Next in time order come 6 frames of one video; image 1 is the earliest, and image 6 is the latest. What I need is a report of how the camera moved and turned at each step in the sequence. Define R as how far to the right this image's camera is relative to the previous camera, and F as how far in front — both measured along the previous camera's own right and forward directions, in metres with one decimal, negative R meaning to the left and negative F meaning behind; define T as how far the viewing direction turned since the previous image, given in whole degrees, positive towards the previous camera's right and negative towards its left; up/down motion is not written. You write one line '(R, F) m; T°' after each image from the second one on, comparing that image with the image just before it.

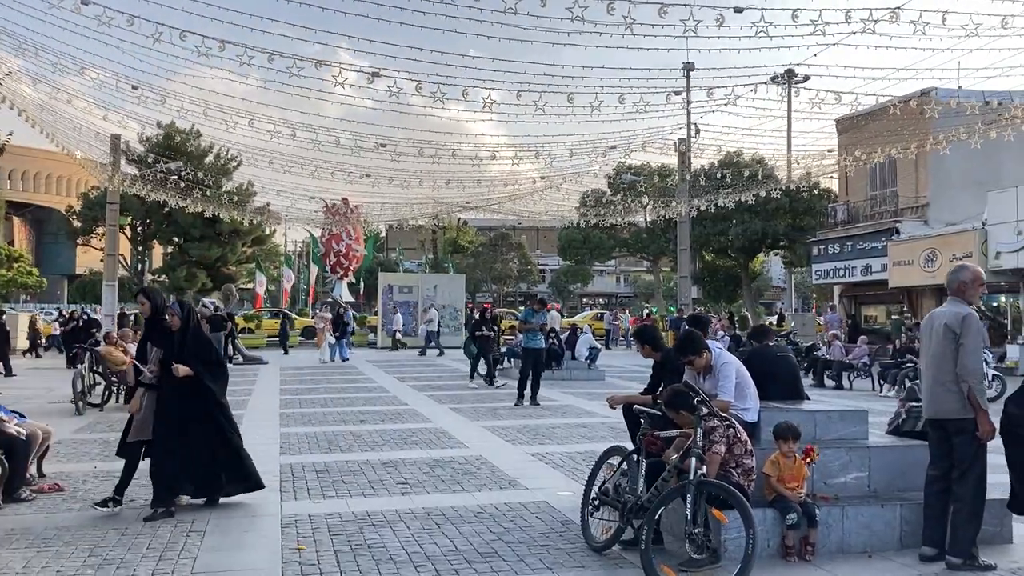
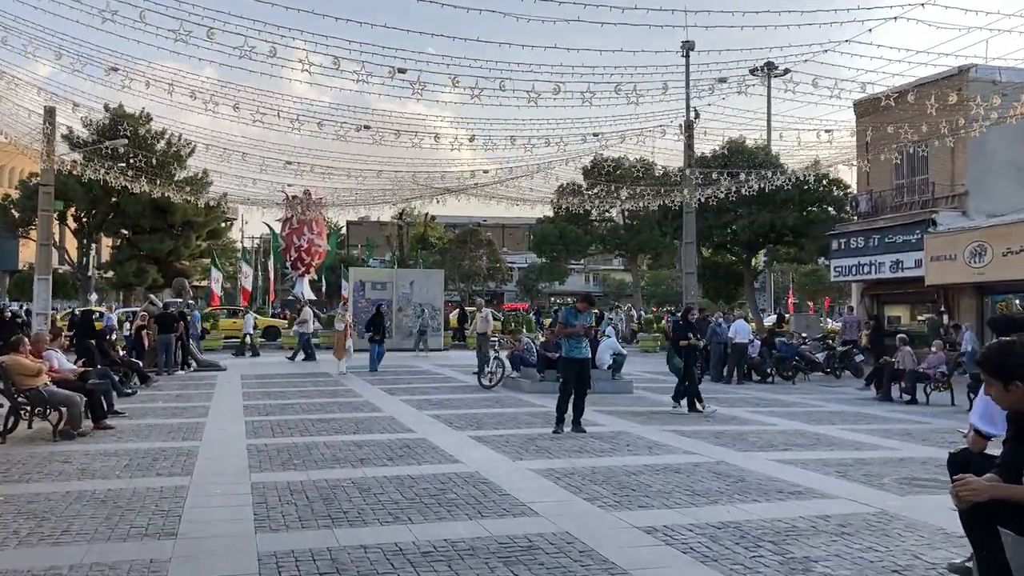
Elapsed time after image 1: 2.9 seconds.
(-0.9, +3.1) m; +3°
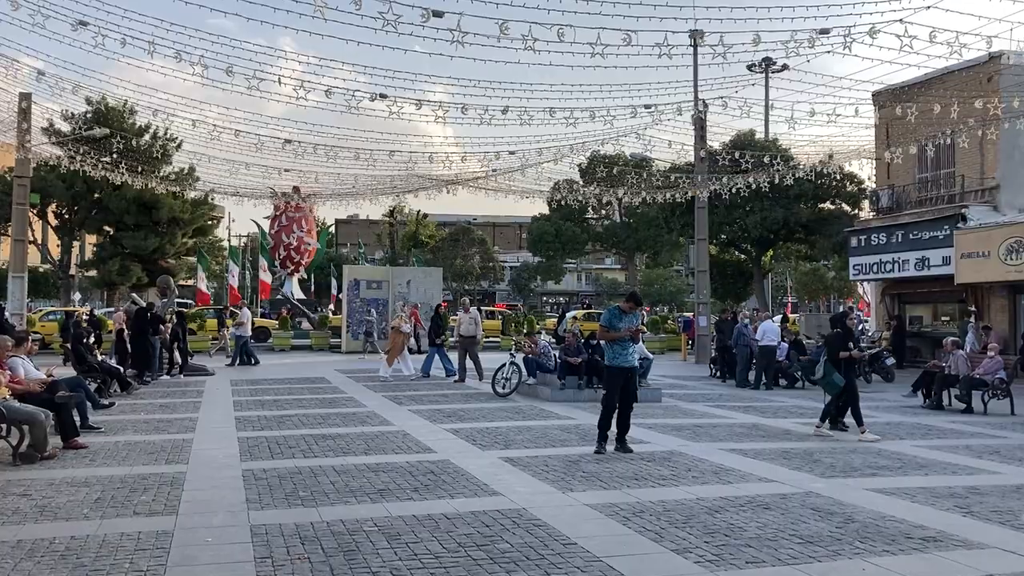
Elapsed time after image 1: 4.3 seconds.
(-0.5, +1.4) m; +1°
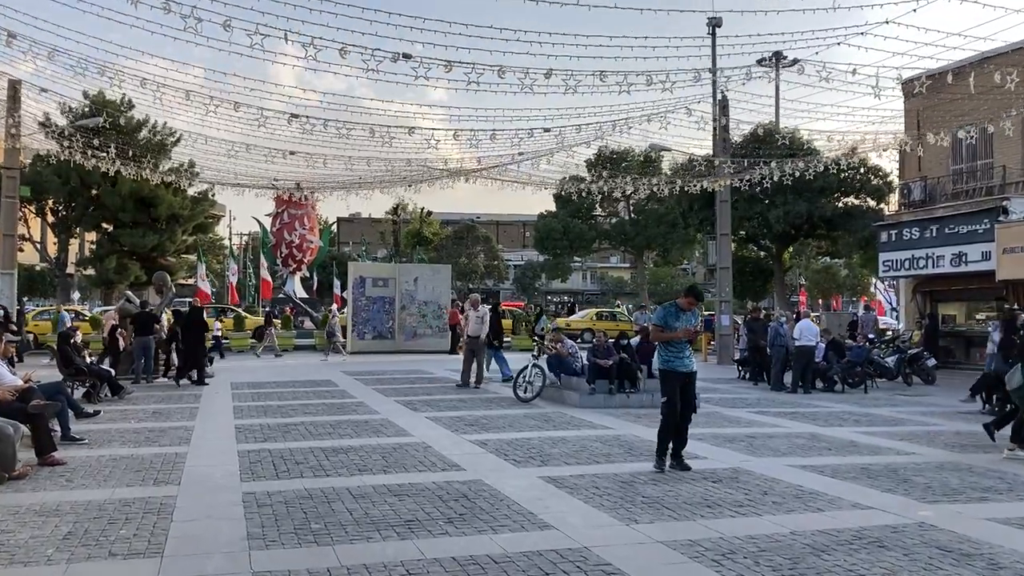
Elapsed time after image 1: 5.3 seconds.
(-0.3, +1.2) m; 0°
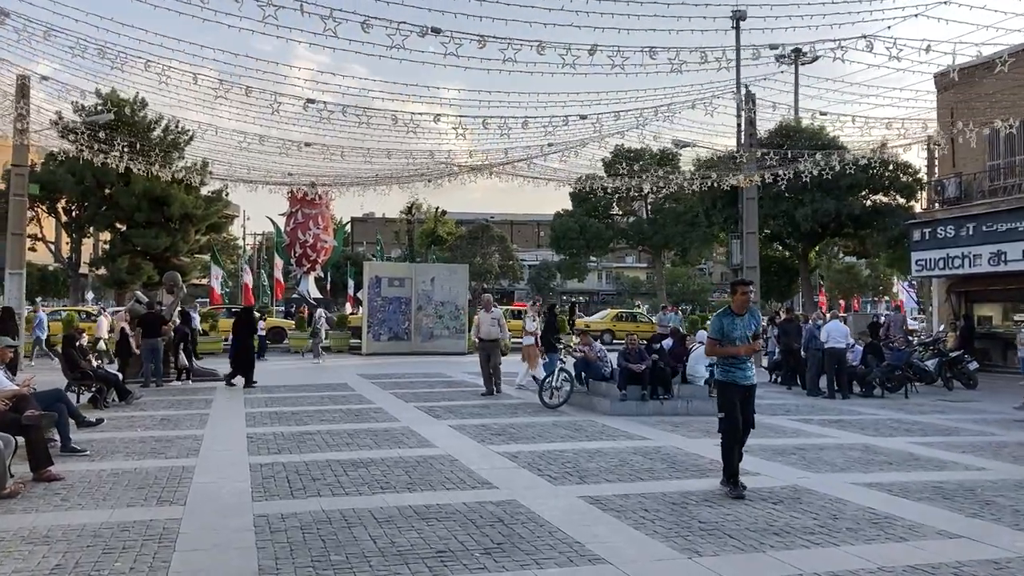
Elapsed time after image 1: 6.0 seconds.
(-0.2, +0.7) m; -1°
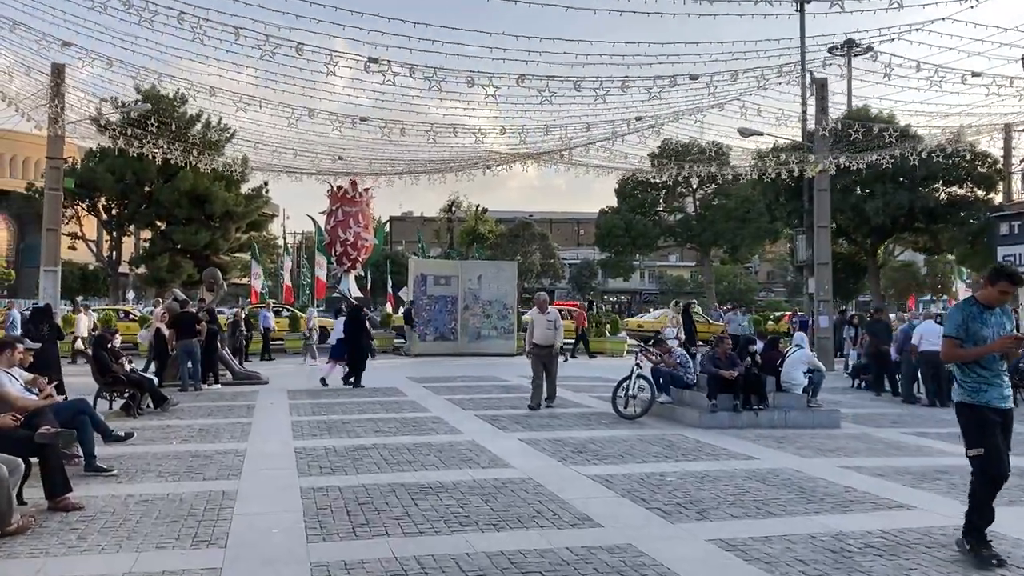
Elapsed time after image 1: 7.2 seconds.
(-0.5, +1.3) m; -2°
